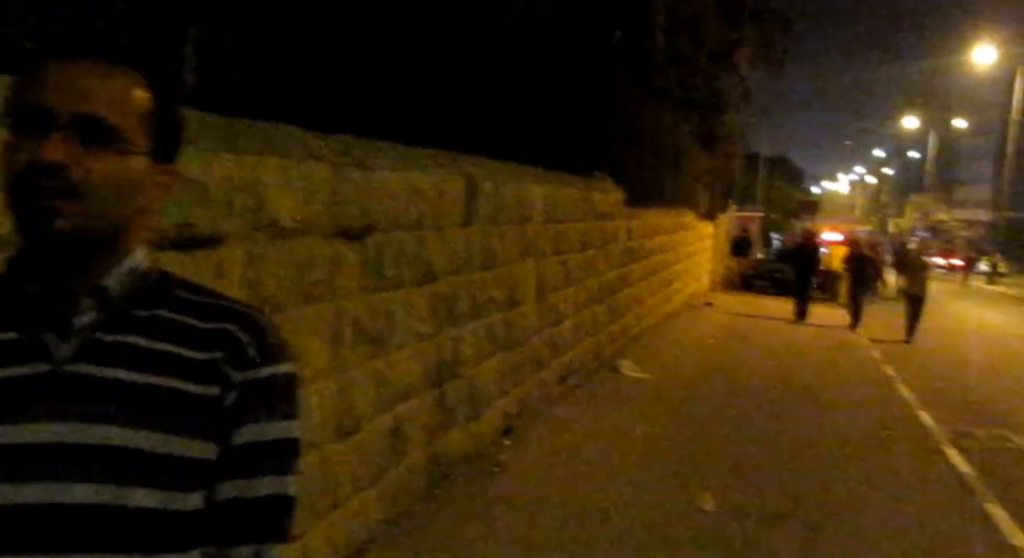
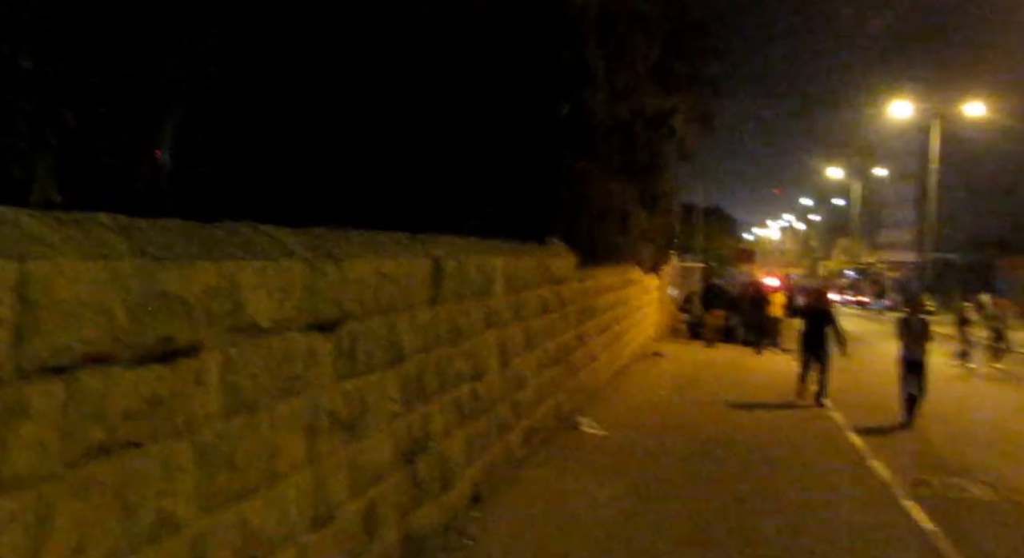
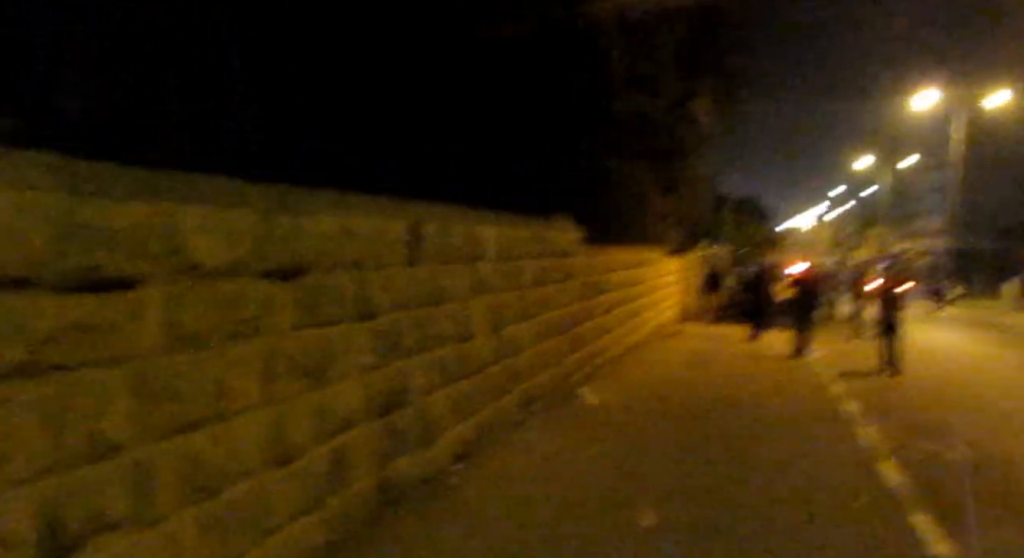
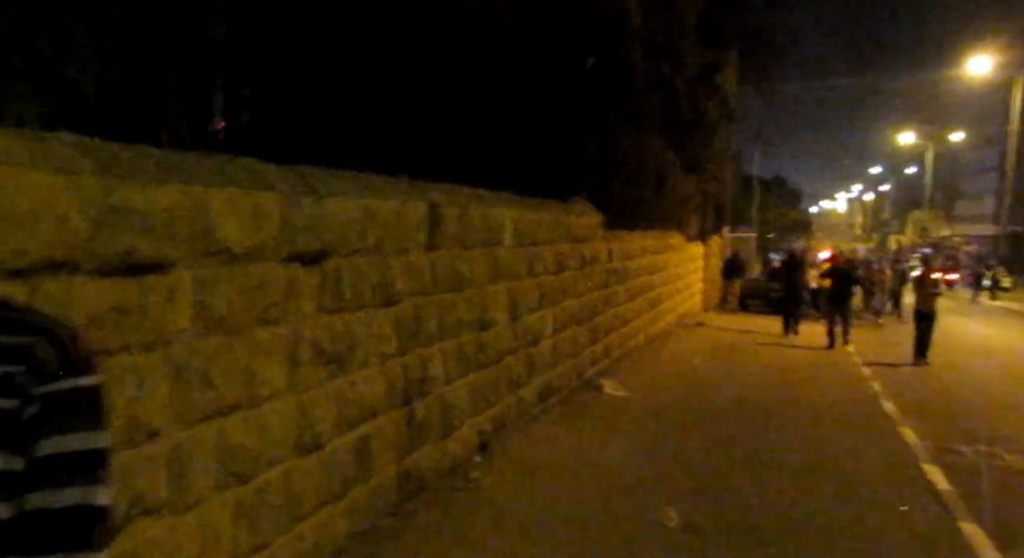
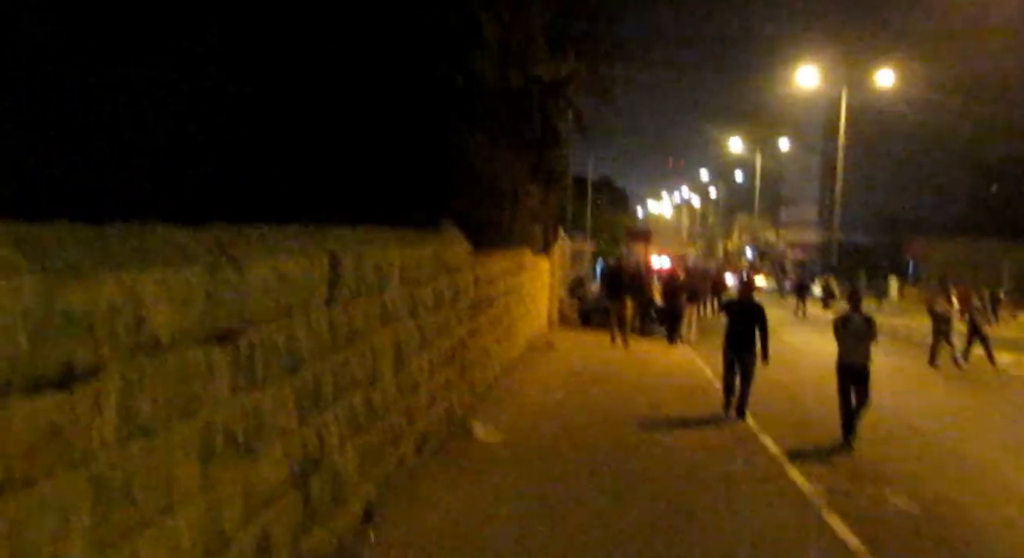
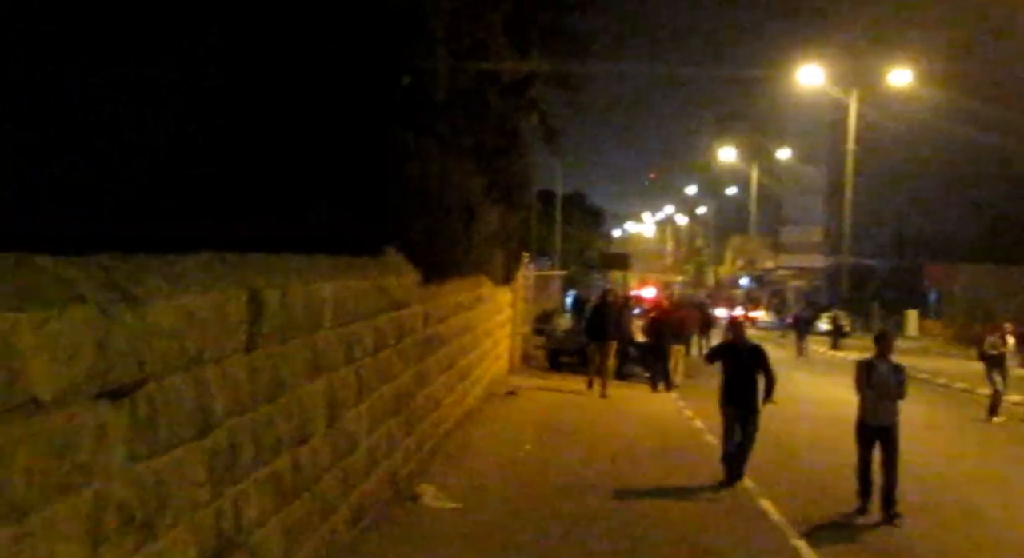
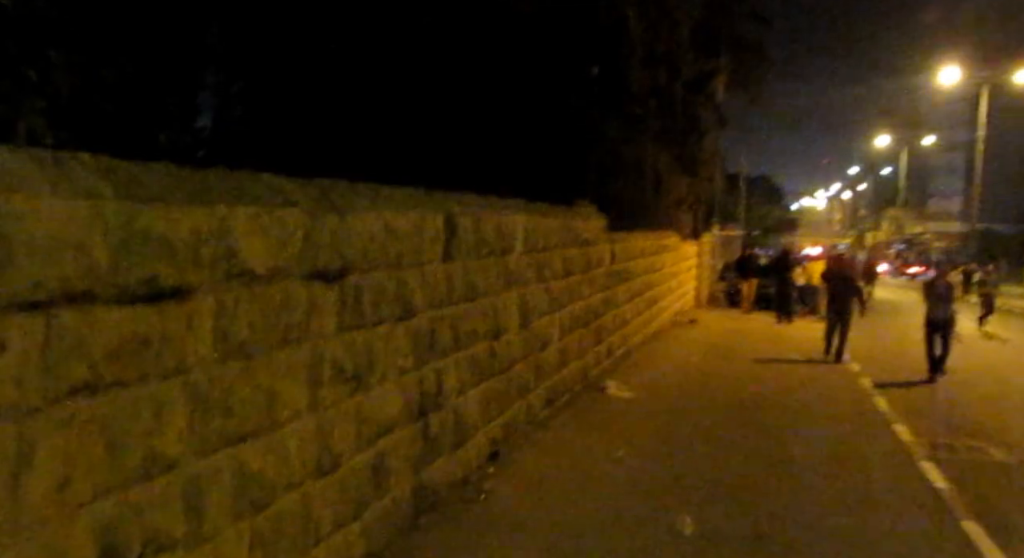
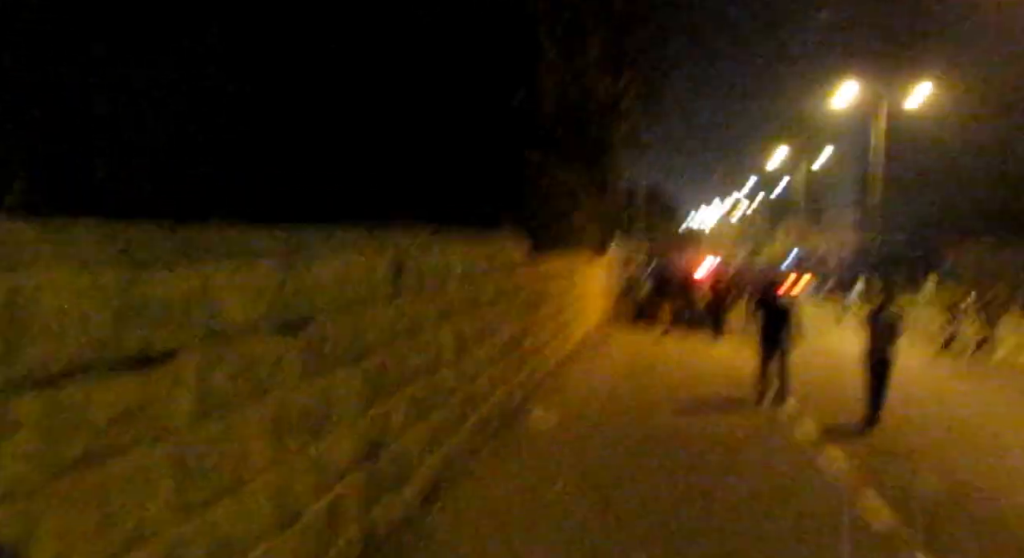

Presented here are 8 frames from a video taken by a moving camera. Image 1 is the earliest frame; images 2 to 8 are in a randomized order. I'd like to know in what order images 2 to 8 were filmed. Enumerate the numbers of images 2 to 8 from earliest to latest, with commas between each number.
4, 3, 7, 2, 8, 5, 6
